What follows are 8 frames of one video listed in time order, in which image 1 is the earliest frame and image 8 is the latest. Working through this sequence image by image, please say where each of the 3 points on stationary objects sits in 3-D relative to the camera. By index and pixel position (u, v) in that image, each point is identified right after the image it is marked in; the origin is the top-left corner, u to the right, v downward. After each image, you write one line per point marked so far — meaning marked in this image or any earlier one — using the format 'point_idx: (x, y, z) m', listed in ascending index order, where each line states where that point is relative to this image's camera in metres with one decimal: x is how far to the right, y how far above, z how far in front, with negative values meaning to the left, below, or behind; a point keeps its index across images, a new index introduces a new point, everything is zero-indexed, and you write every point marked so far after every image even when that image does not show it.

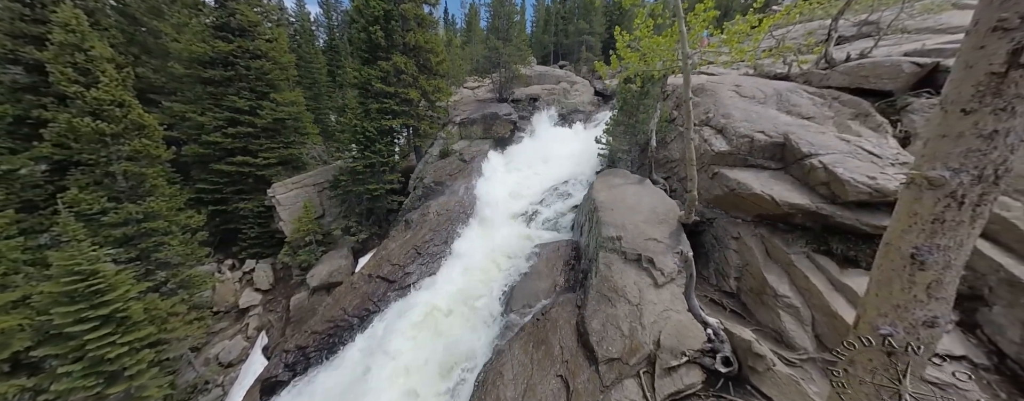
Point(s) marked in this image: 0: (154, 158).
0: (-12.8, +1.5, +10.4) m
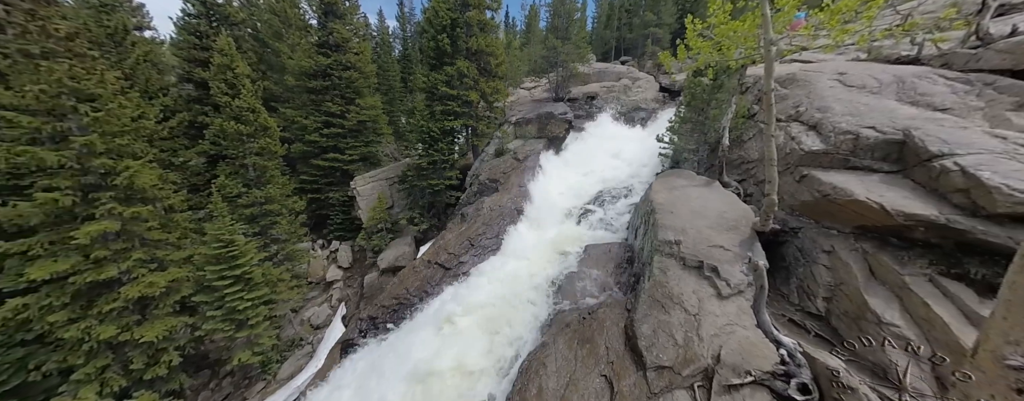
0: (-10.6, +2.0, +12.8) m
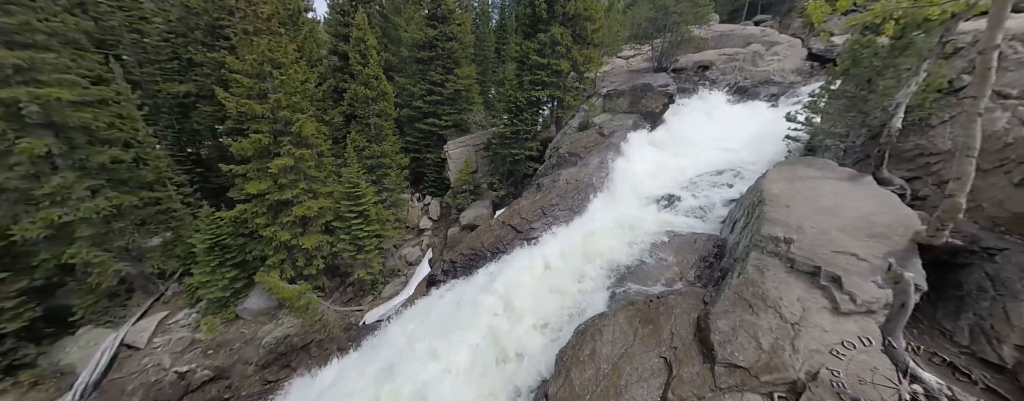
0: (-6.5, +4.2, +15.4) m
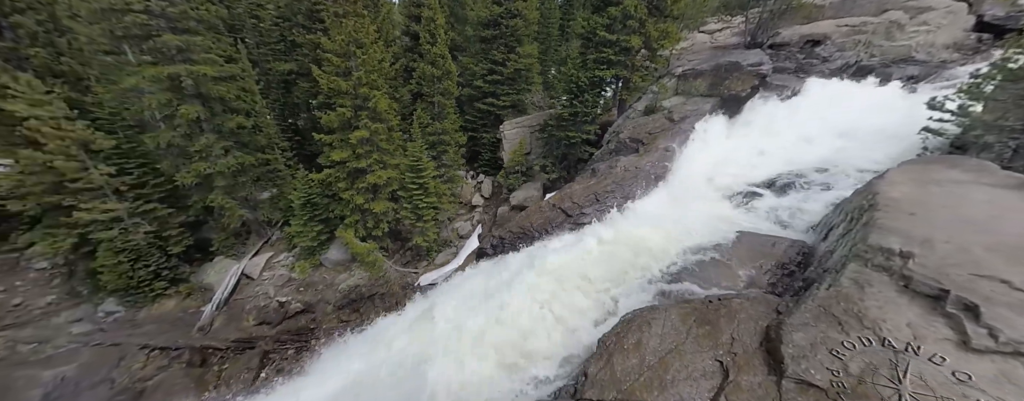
0: (-3.2, +5.7, +16.1) m
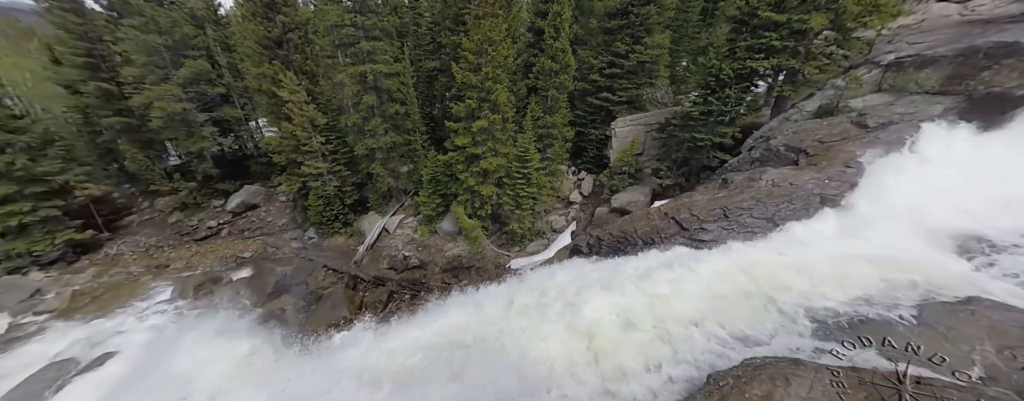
0: (+3.3, +6.0, +16.0) m
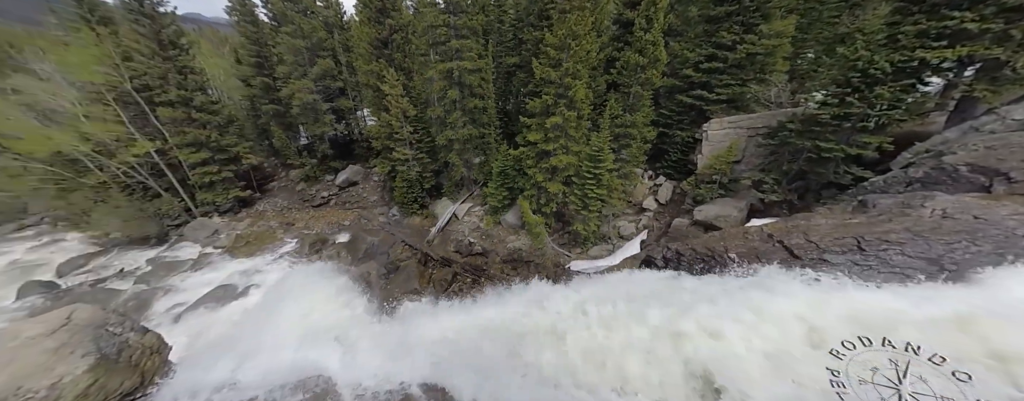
0: (+7.3, +5.6, +14.5) m
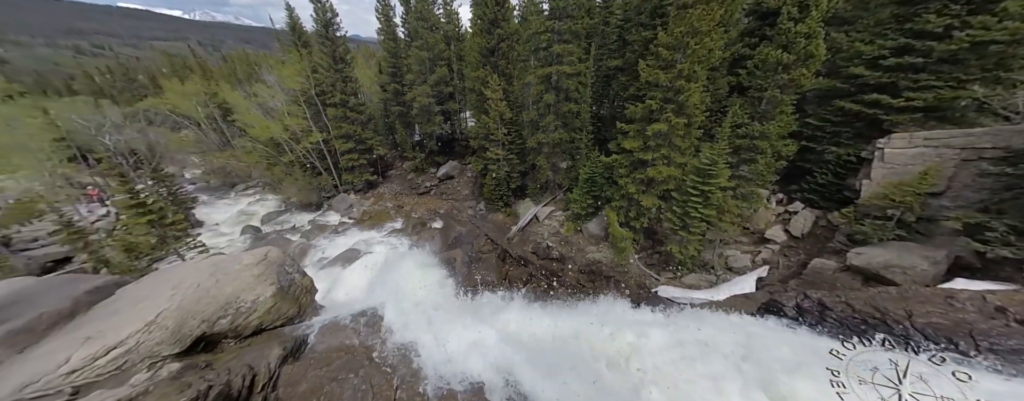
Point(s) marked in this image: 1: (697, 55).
0: (+11.6, +4.4, +11.5) m
1: (+7.1, +5.6, +11.5) m
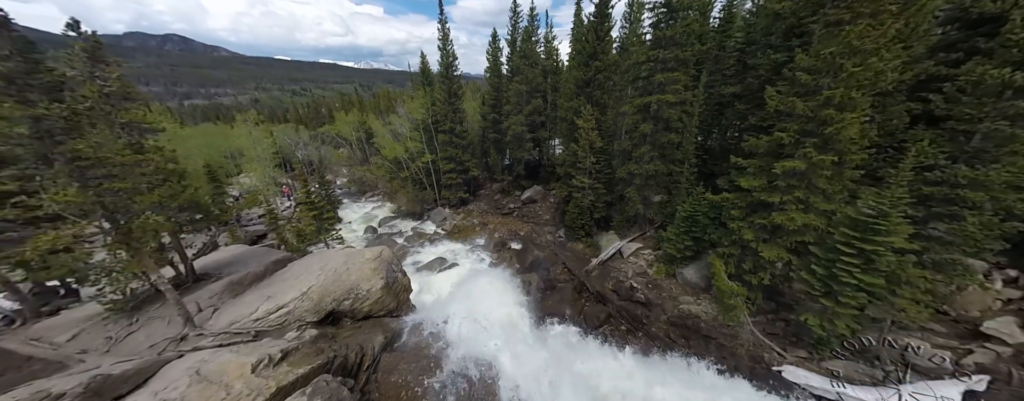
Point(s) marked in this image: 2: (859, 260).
0: (+14.4, +2.2, +7.7) m
1: (+10.3, +3.8, +9.2) m
2: (+10.7, -1.9, +9.1) m
